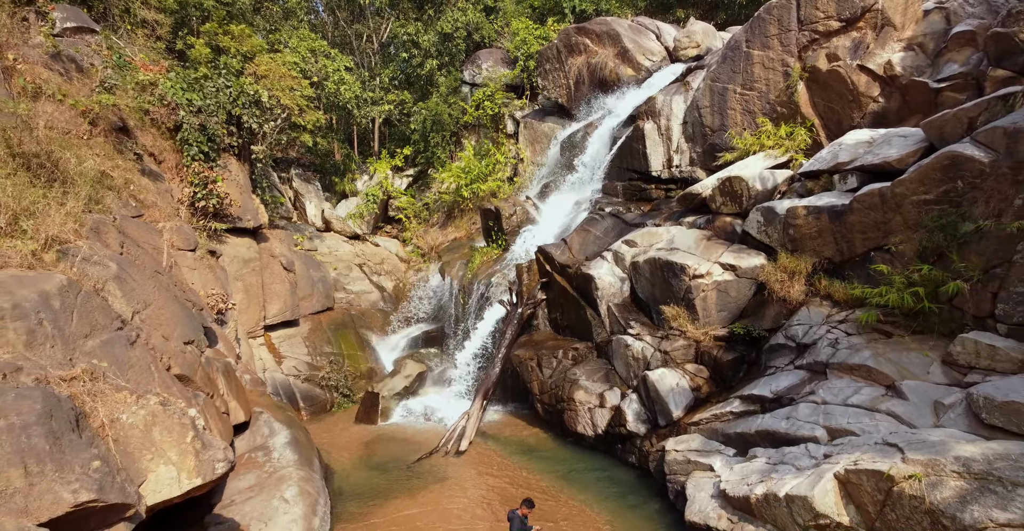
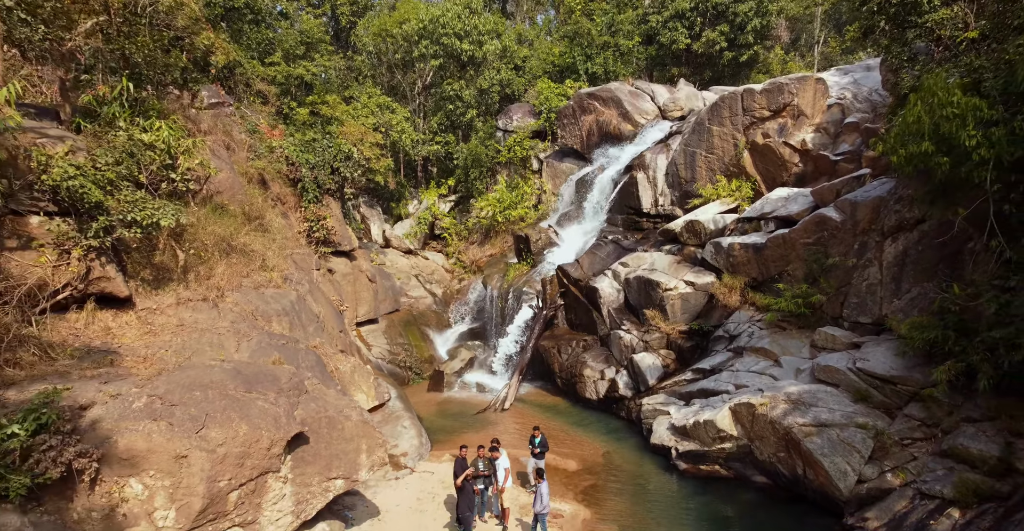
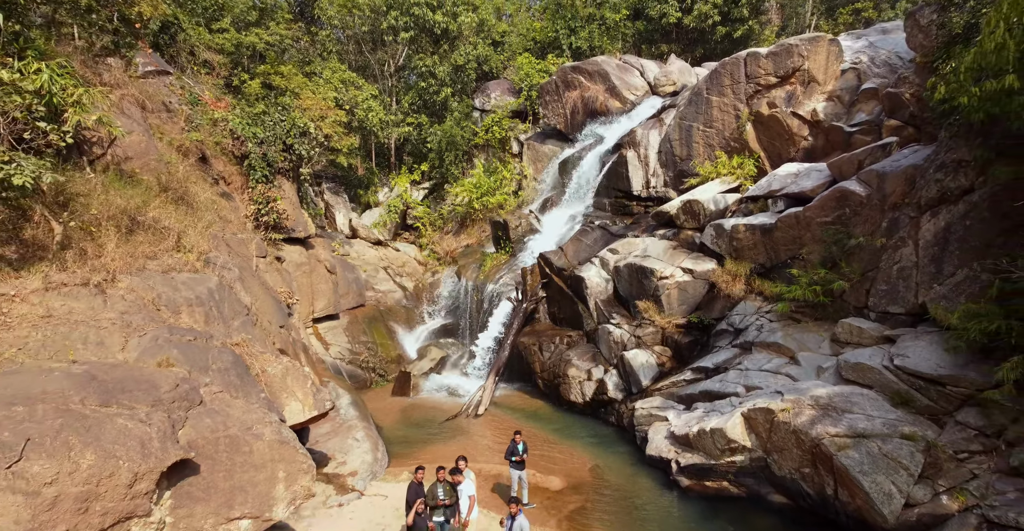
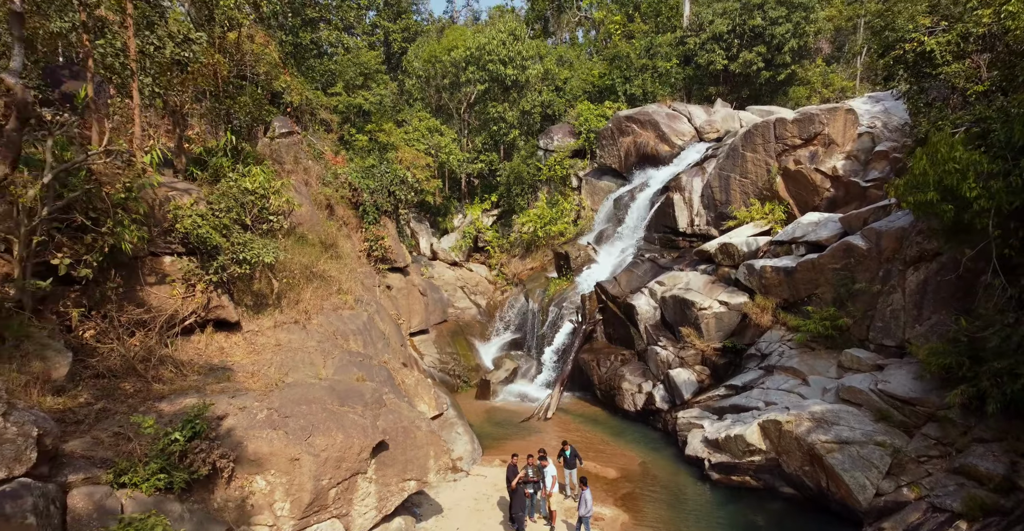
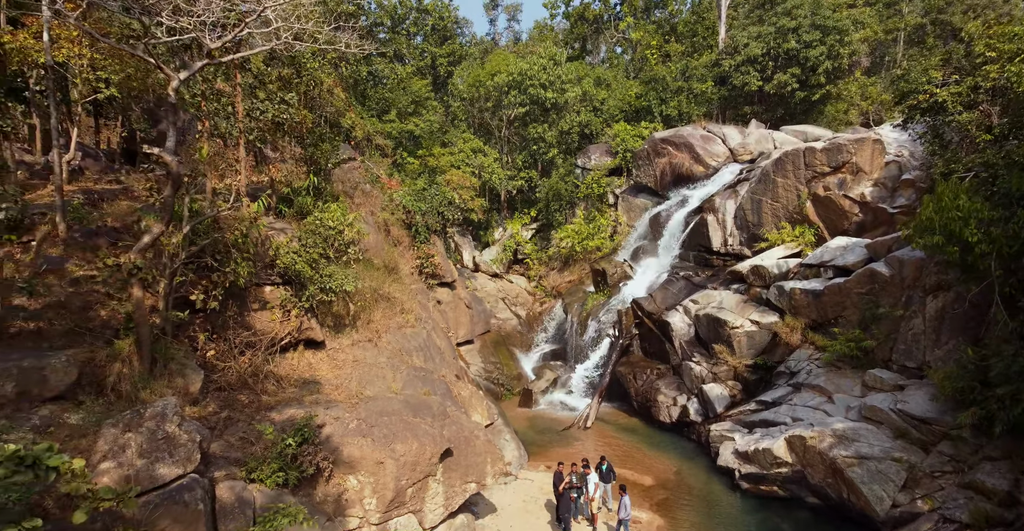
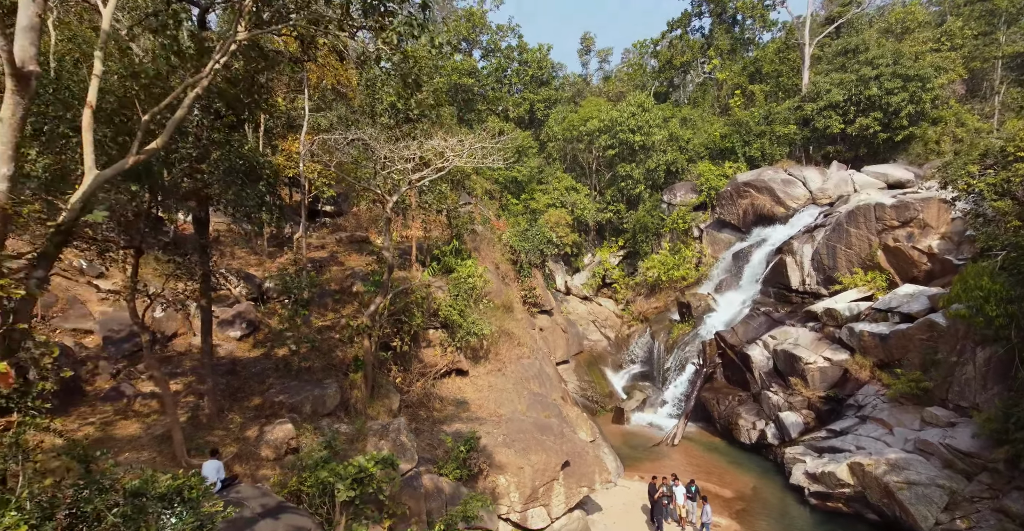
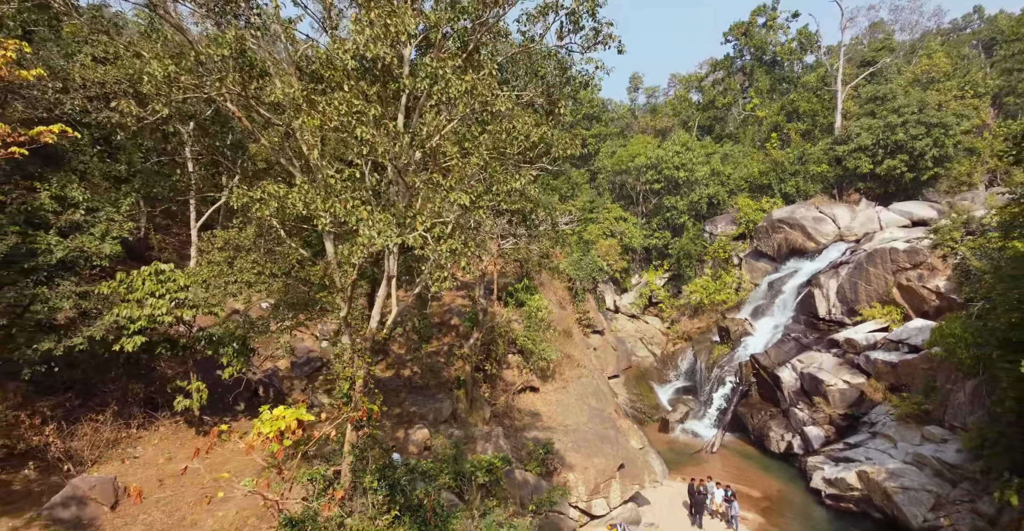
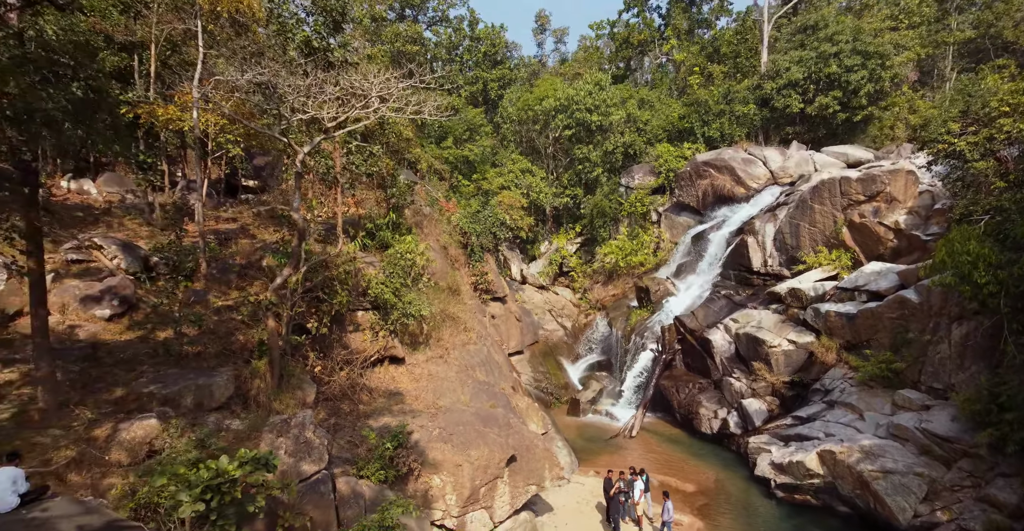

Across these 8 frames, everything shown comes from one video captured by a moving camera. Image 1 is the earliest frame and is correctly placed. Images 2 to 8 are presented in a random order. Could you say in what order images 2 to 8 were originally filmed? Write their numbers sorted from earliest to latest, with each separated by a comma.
3, 2, 4, 5, 8, 6, 7
